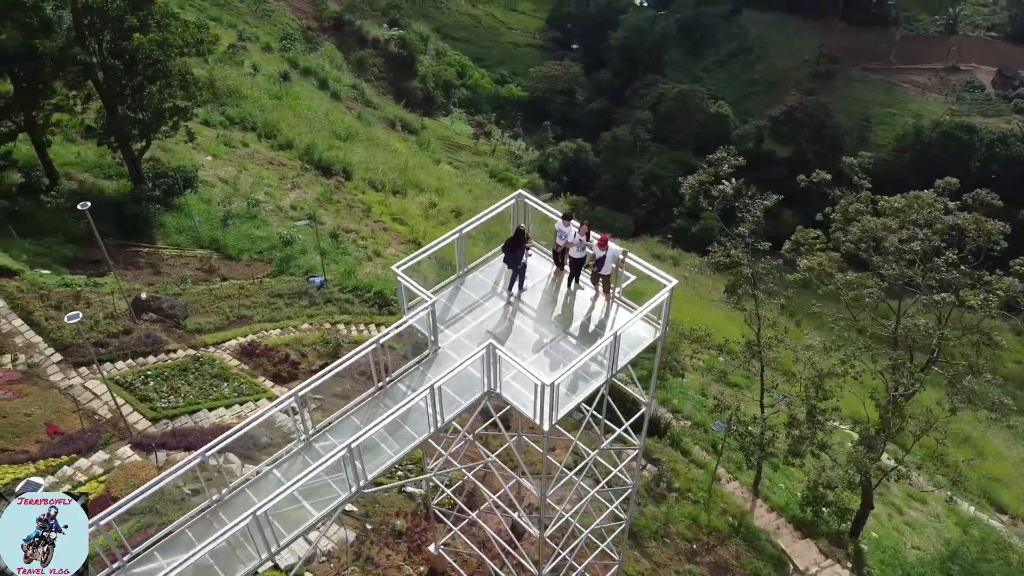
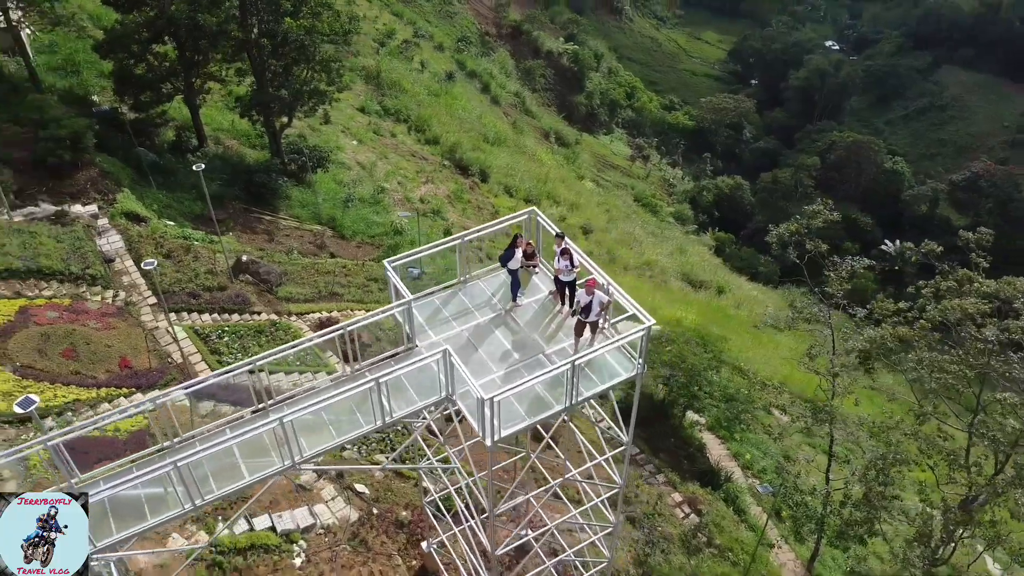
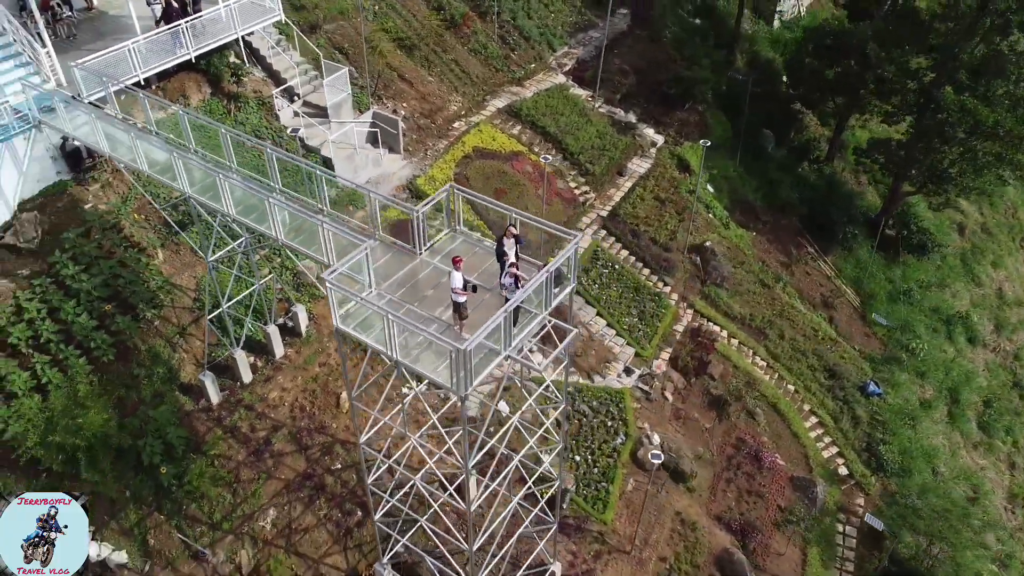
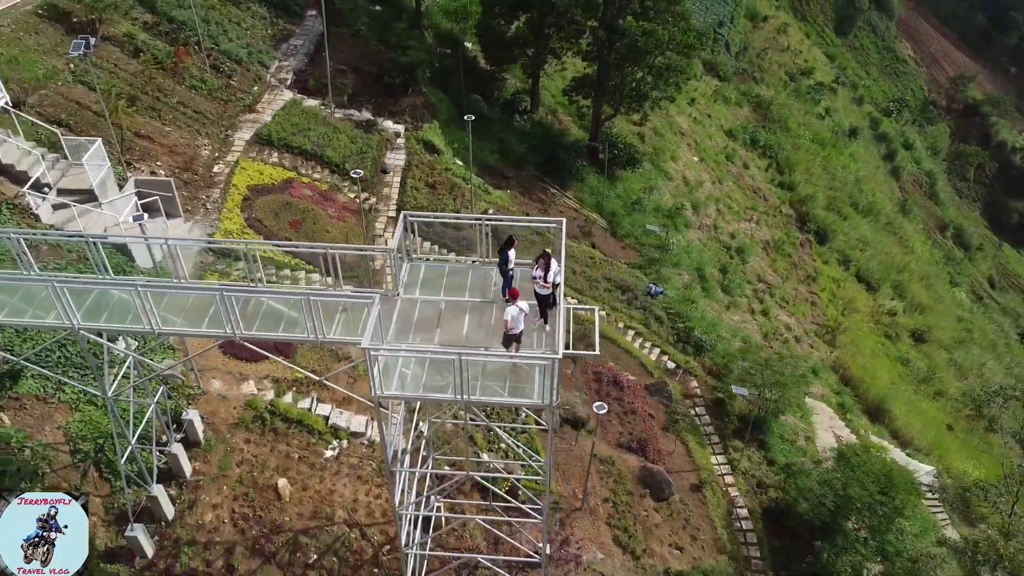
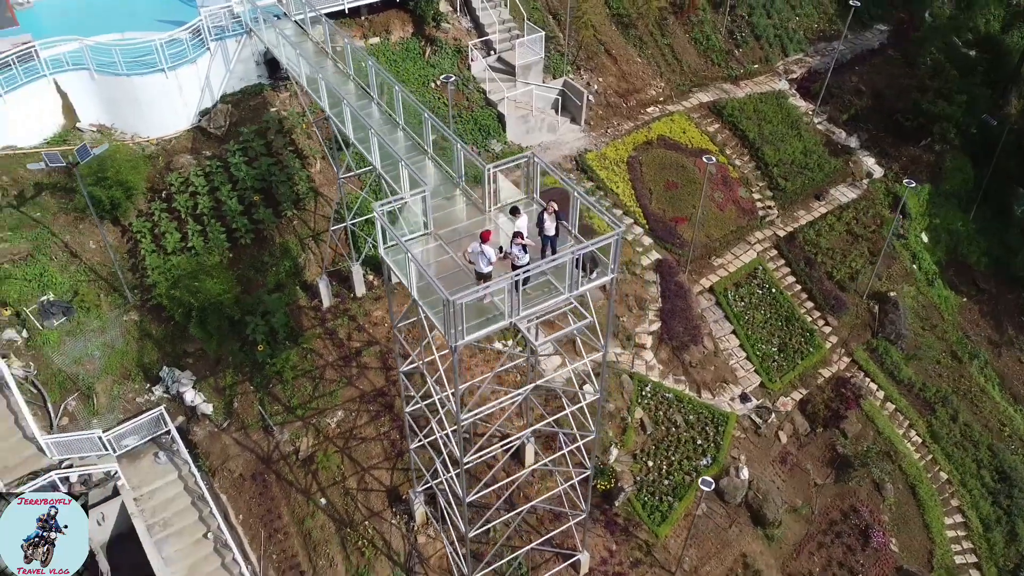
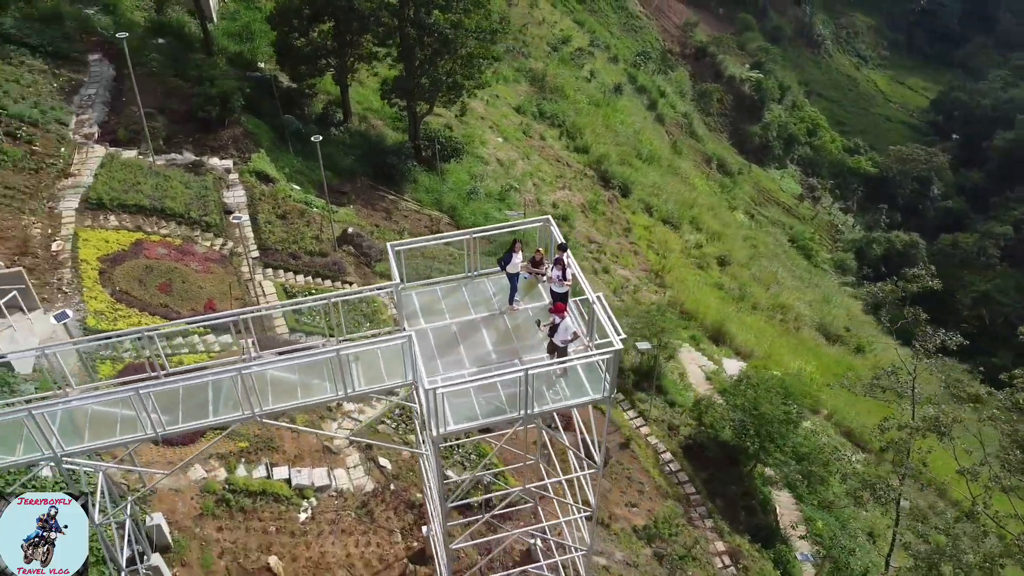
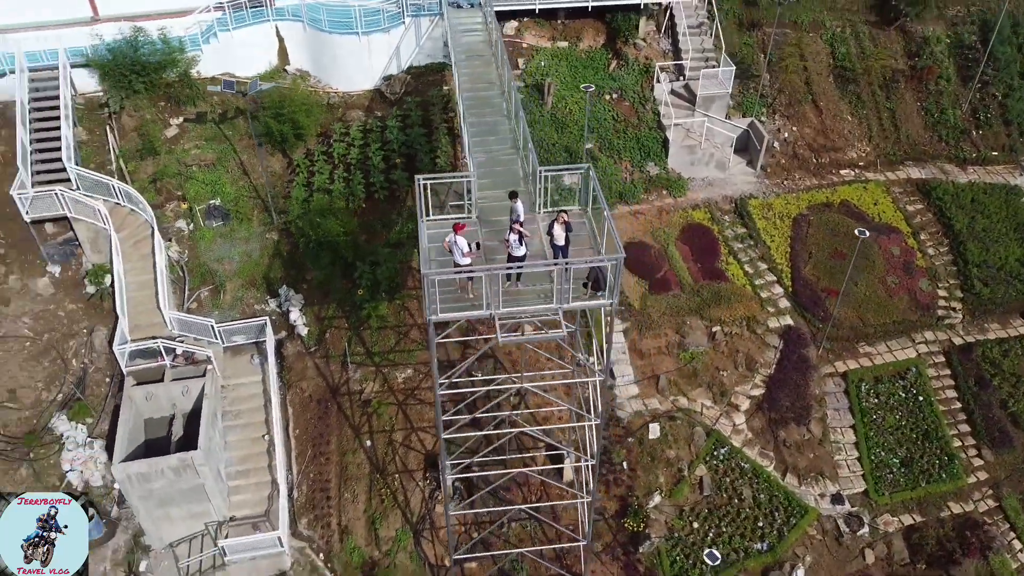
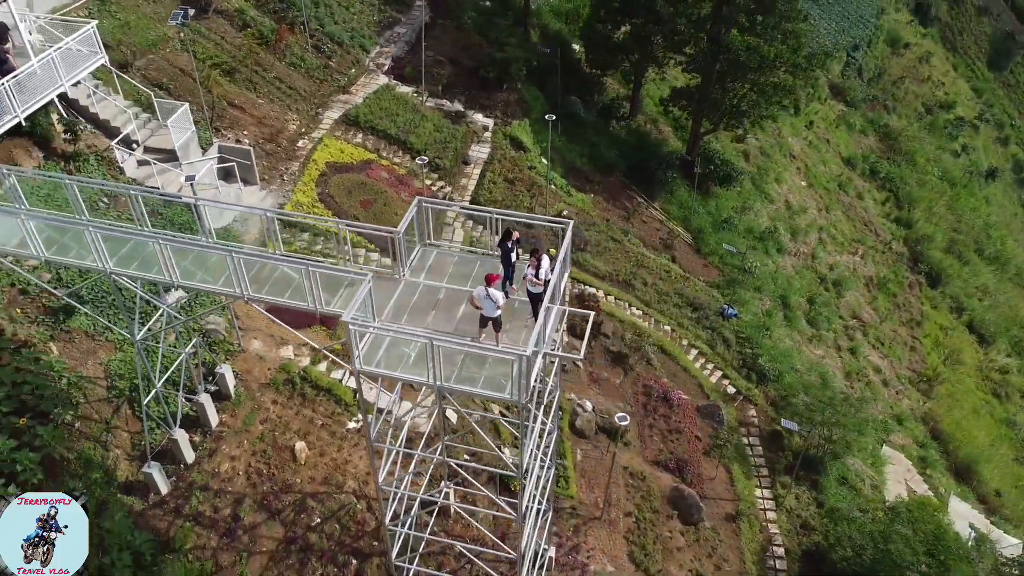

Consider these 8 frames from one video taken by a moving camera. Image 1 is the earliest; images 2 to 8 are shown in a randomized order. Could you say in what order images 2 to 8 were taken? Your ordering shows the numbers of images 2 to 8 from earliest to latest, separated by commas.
2, 6, 4, 8, 3, 5, 7
